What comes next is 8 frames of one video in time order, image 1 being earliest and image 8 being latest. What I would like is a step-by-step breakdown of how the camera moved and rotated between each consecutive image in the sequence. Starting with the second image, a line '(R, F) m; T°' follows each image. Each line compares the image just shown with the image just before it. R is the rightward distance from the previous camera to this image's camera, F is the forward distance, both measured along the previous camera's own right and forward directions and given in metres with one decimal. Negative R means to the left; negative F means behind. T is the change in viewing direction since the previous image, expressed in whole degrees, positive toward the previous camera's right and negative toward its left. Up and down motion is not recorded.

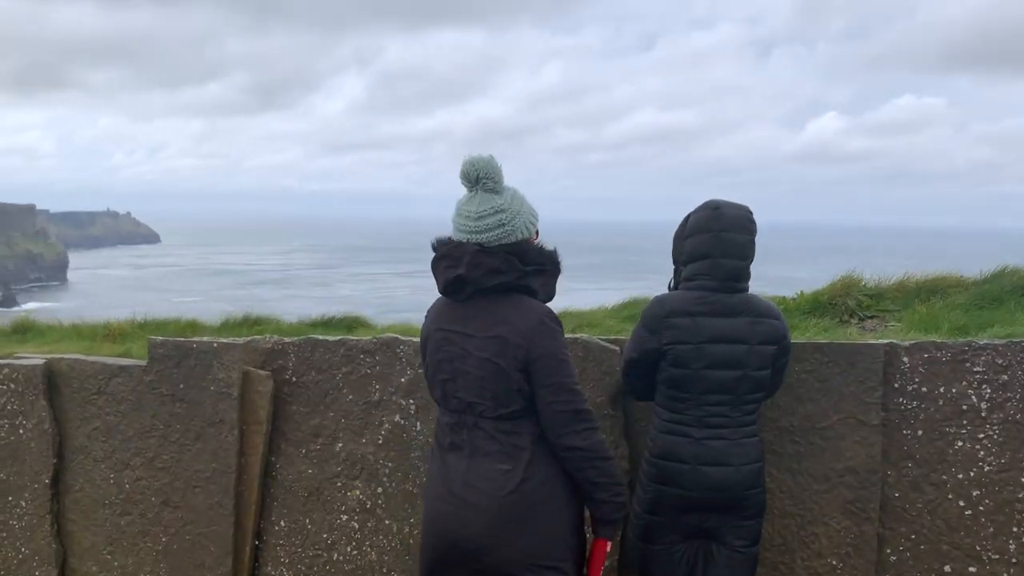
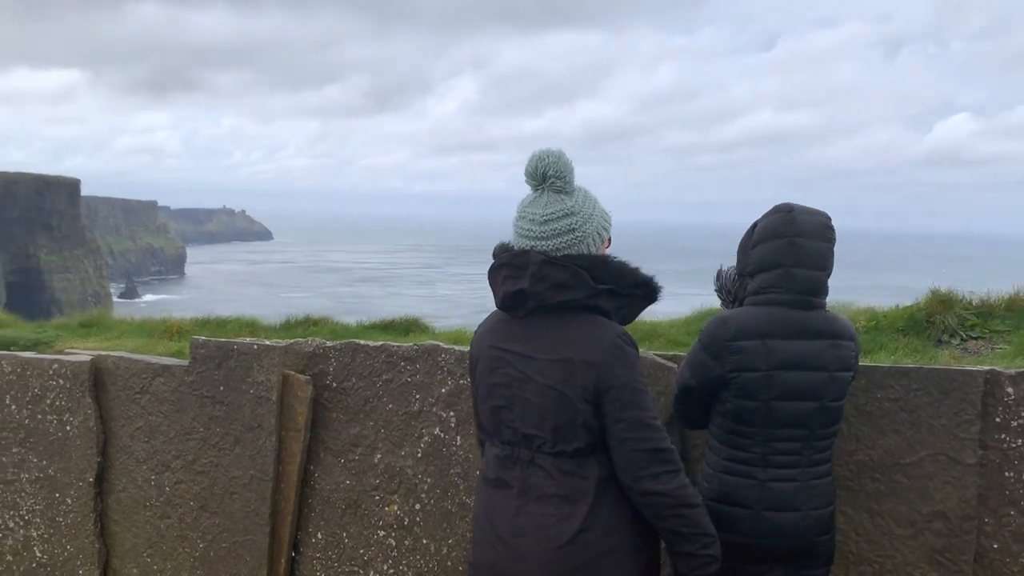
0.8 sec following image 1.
(+0.2, +0.3) m; -6°
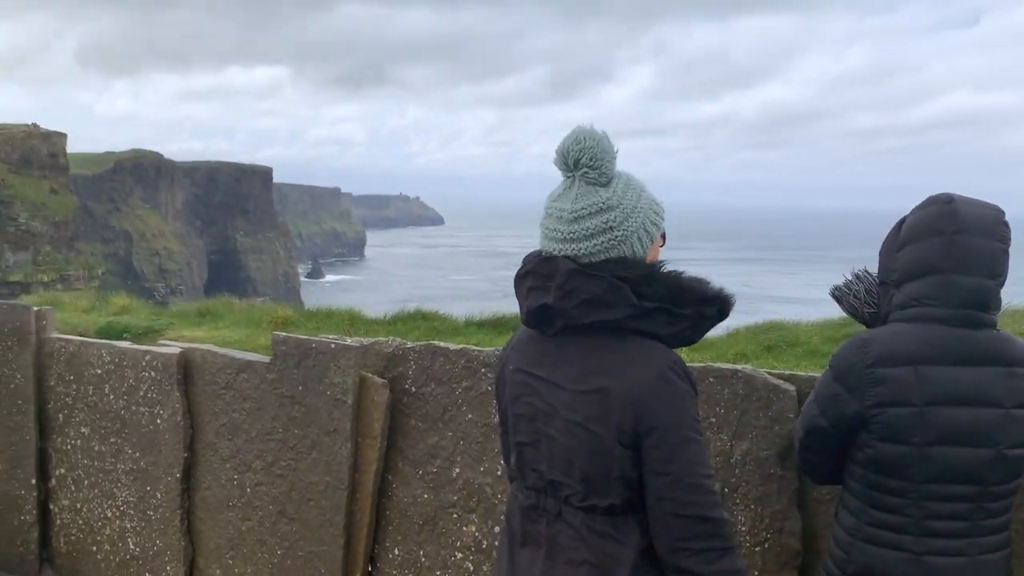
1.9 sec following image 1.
(+0.3, +0.5) m; -10°
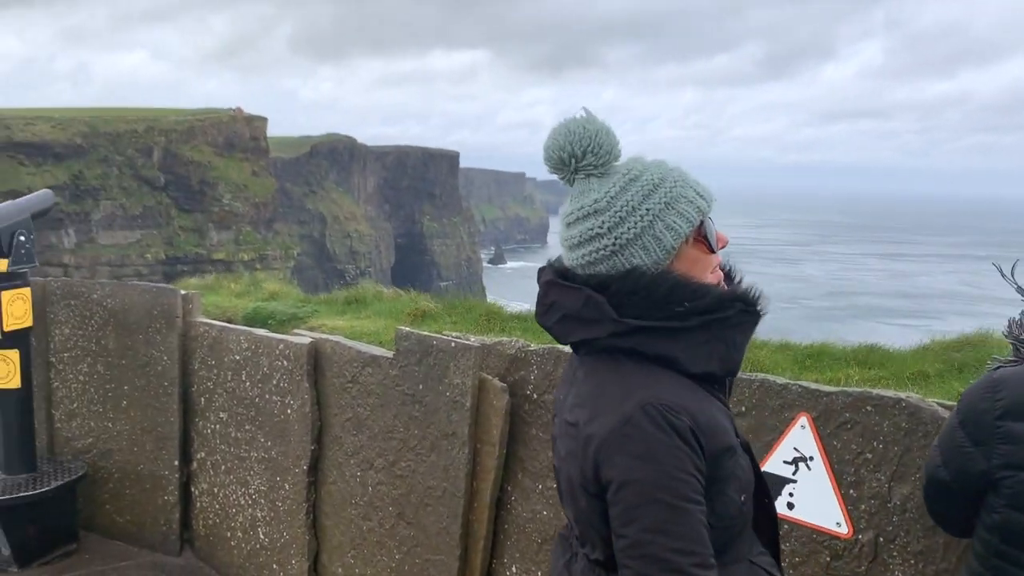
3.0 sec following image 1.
(+0.1, +0.3) m; -11°
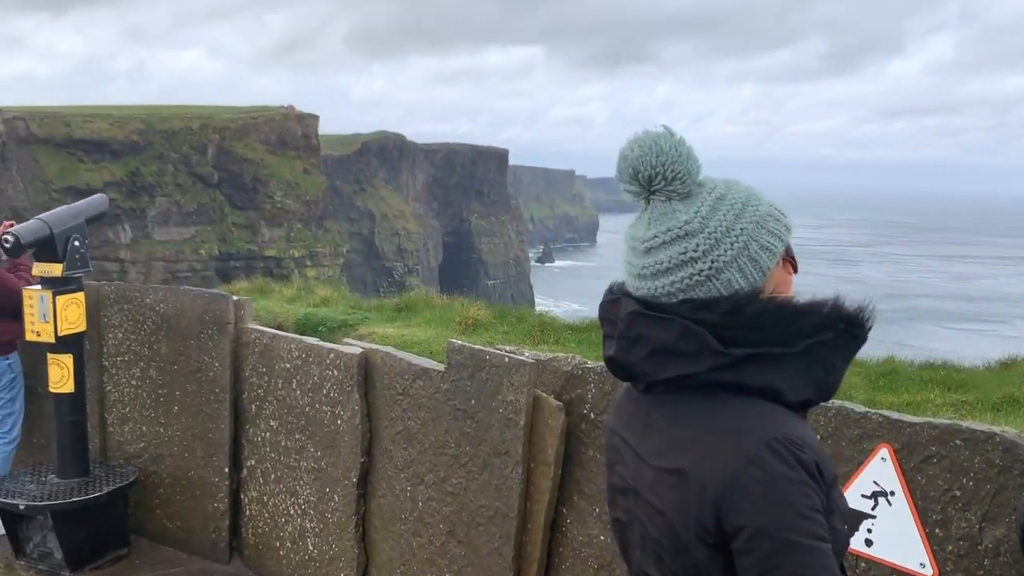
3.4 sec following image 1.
(0.0, +0.1) m; -3°
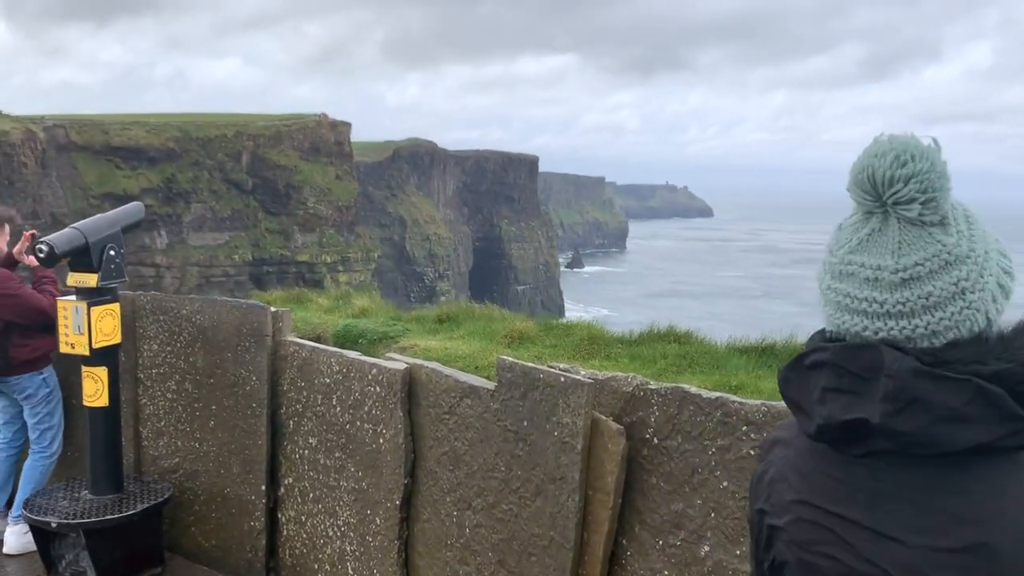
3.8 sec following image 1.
(-0.1, +0.2) m; -2°
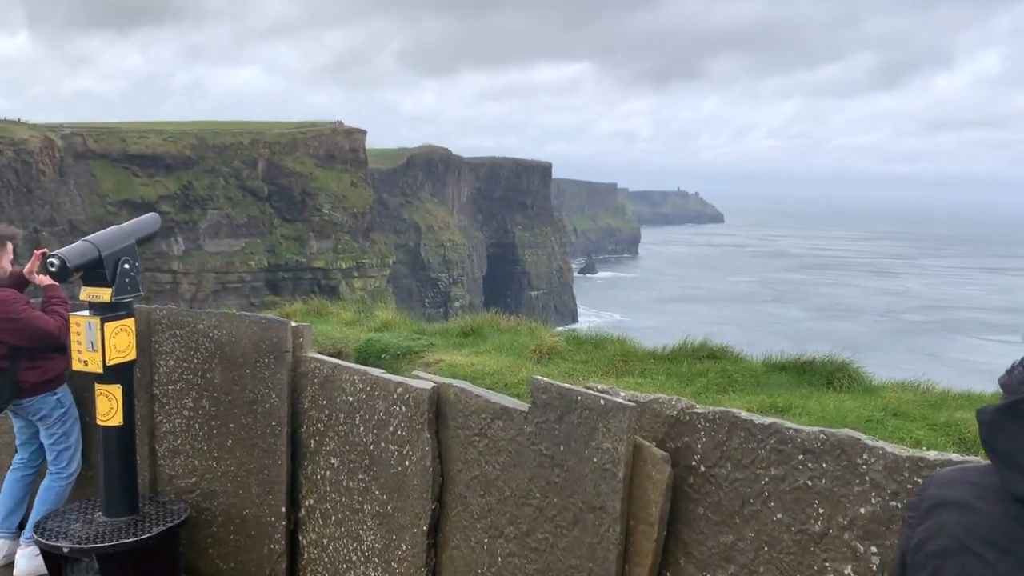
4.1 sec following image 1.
(-0.1, +0.2) m; -1°
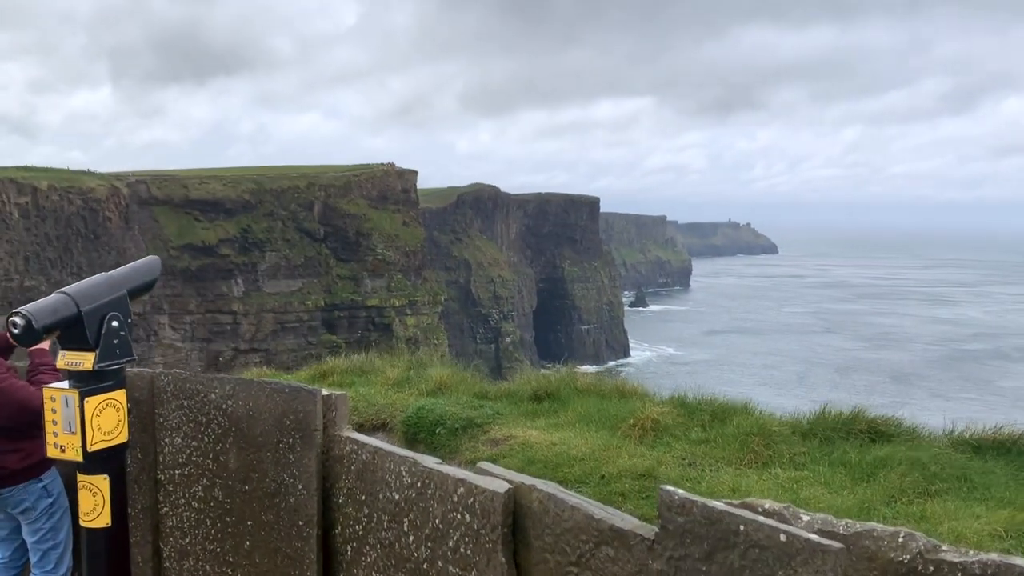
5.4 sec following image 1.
(-0.2, +1.1) m; -3°
